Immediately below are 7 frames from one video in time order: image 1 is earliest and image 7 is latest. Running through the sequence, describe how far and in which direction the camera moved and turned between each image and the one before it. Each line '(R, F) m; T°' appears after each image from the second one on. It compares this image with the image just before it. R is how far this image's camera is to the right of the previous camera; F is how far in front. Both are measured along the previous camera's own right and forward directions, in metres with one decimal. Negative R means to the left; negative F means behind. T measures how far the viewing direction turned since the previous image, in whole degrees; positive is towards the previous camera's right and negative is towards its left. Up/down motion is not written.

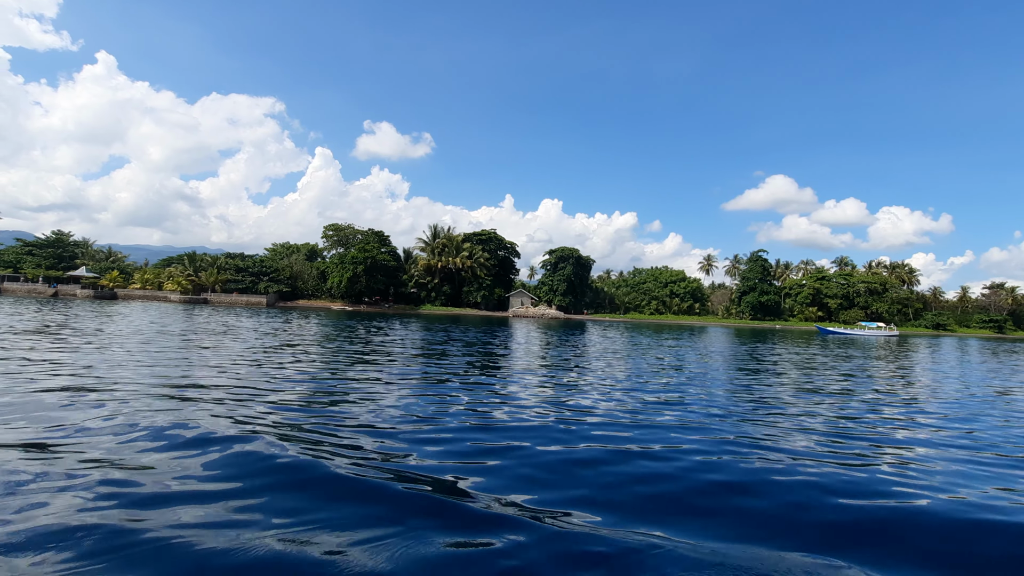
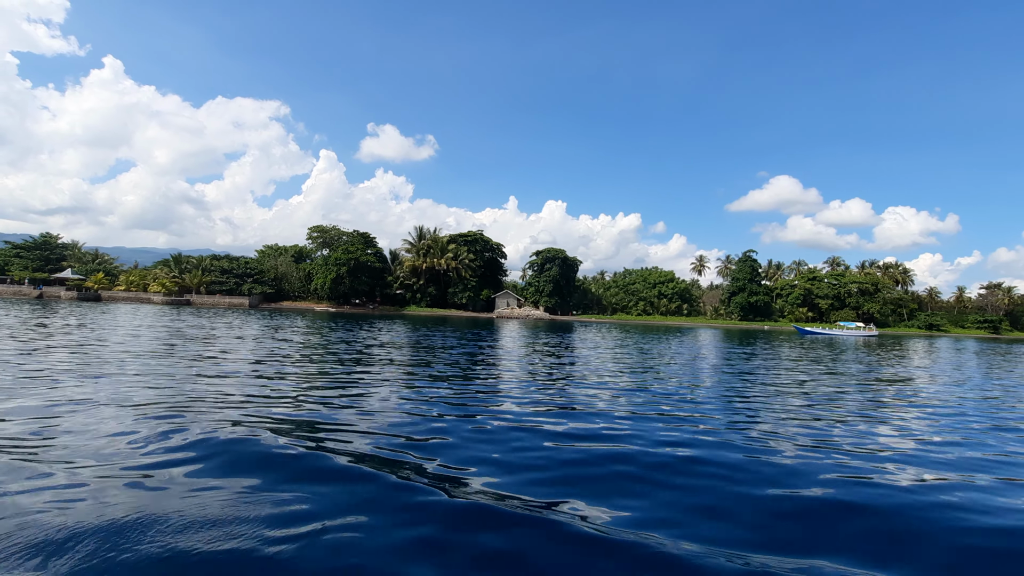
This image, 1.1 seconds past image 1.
(+0.9, +0.1) m; 0°
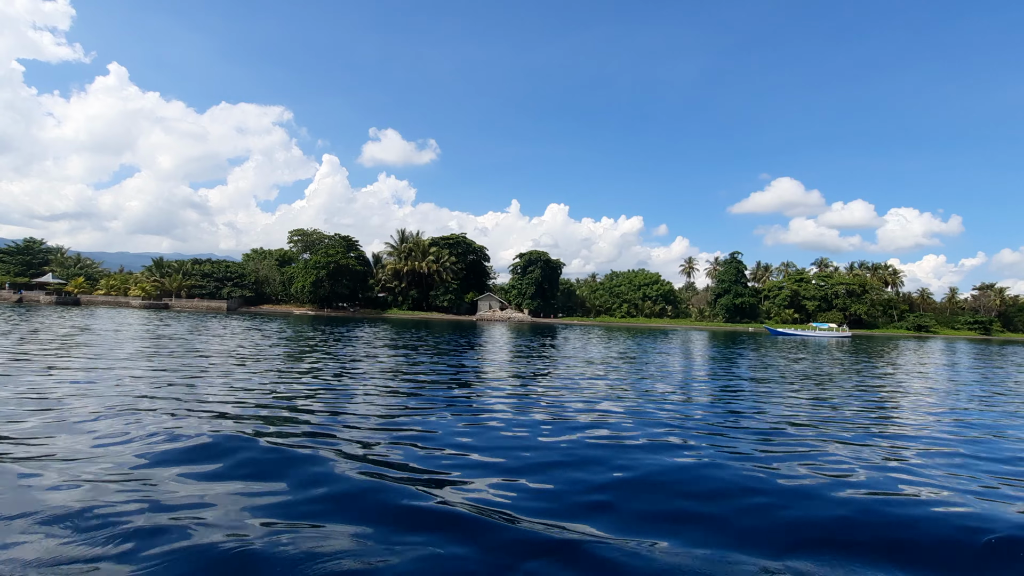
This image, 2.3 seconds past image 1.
(+1.0, +0.1) m; 0°
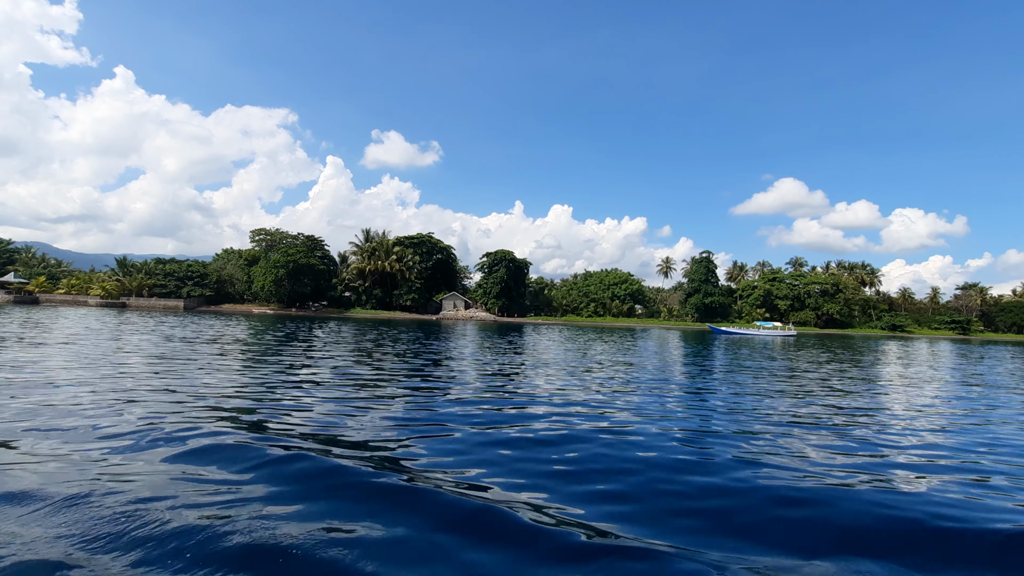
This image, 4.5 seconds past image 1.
(+1.9, +0.1) m; 0°
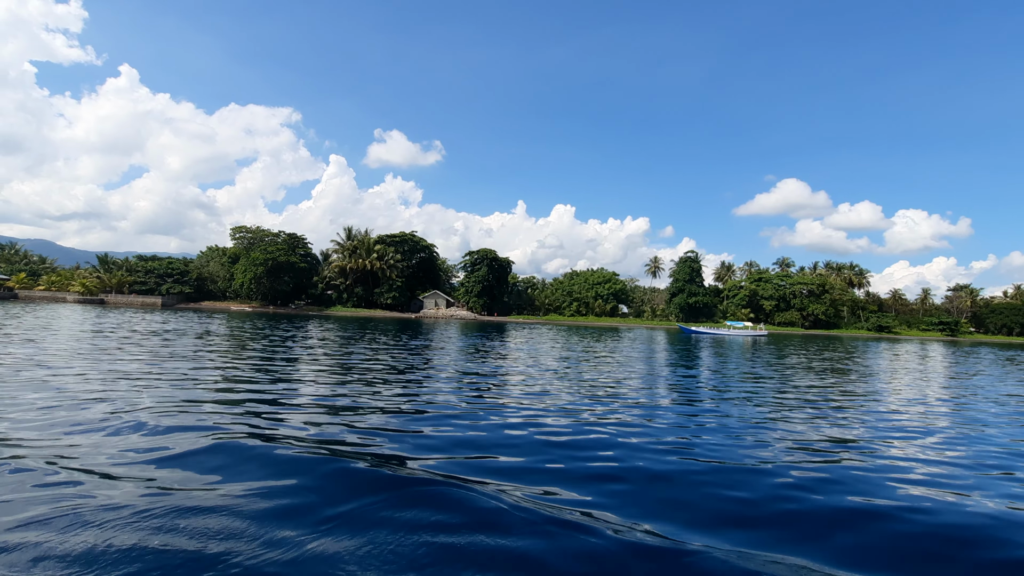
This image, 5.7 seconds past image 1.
(+1.0, +0.1) m; 0°
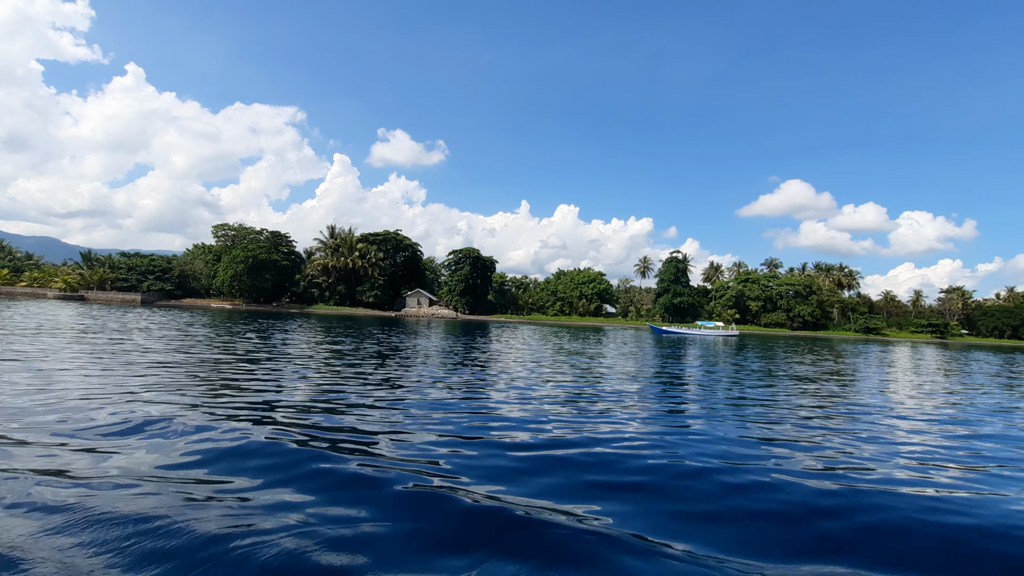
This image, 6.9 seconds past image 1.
(+1.0, 0.0) m; 0°
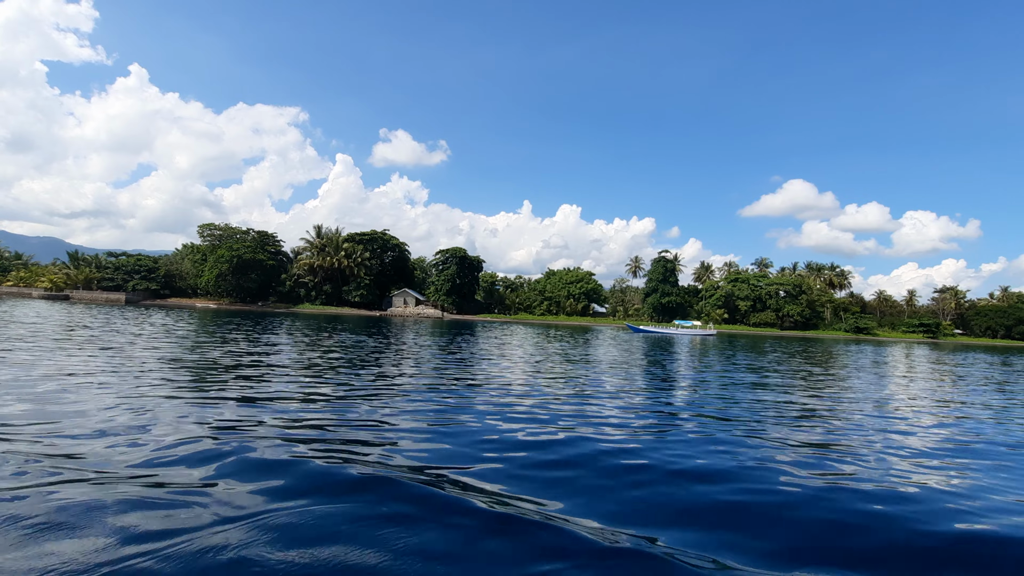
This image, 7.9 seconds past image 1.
(+0.8, 0.0) m; 0°
